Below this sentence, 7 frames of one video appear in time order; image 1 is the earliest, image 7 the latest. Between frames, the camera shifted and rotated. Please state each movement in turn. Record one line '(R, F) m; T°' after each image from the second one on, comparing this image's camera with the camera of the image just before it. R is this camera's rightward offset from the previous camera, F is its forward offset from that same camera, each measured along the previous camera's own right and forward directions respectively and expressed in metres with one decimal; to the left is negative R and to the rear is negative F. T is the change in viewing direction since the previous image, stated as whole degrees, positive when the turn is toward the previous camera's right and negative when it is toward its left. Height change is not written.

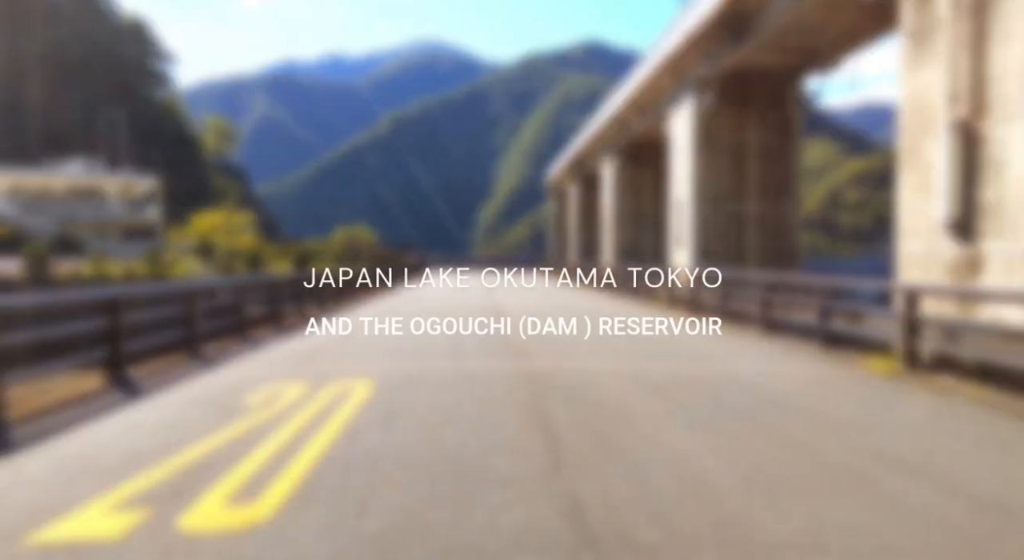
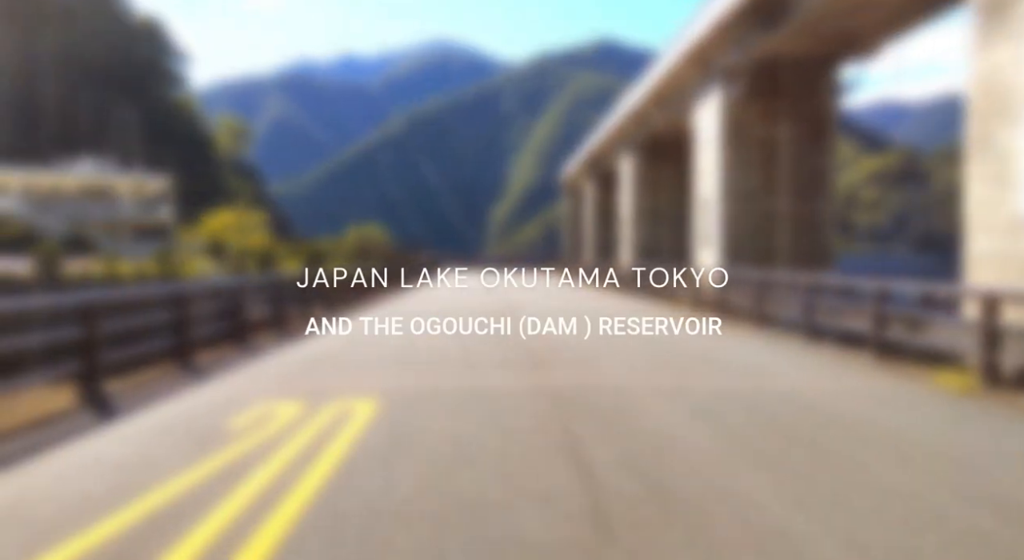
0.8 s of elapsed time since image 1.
(-0.1, +0.8) m; -1°
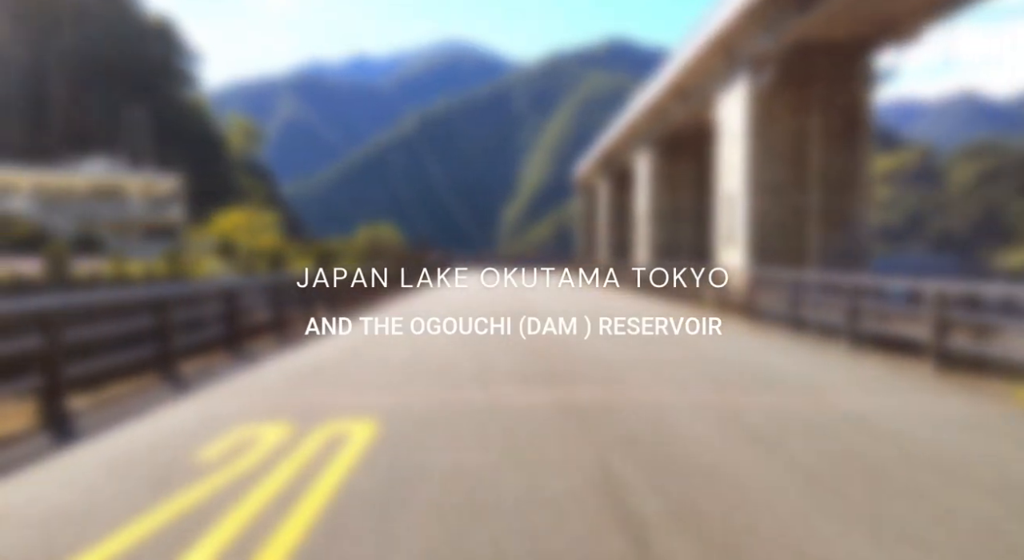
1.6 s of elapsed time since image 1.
(-0.1, +0.7) m; -1°
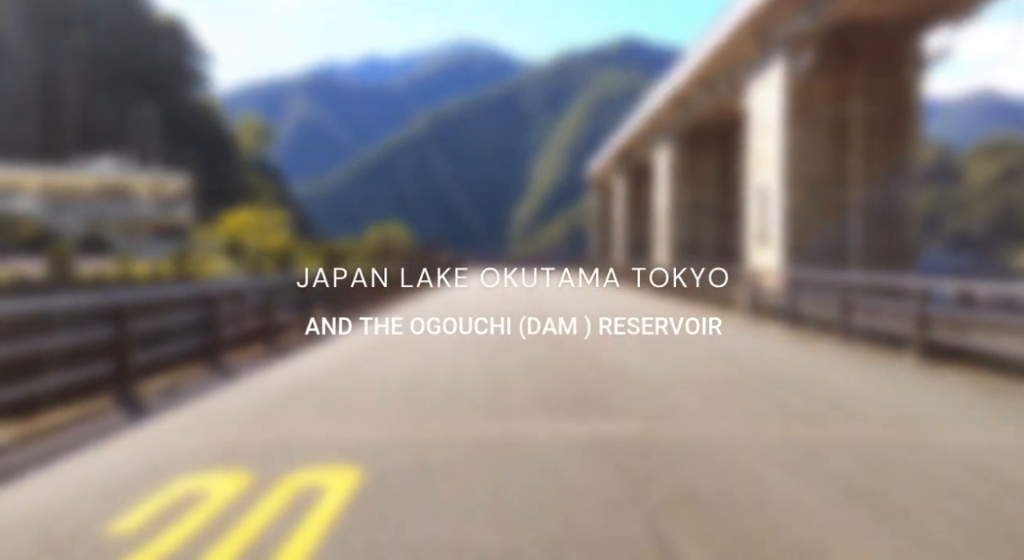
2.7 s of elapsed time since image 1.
(-0.1, +1.0) m; -1°
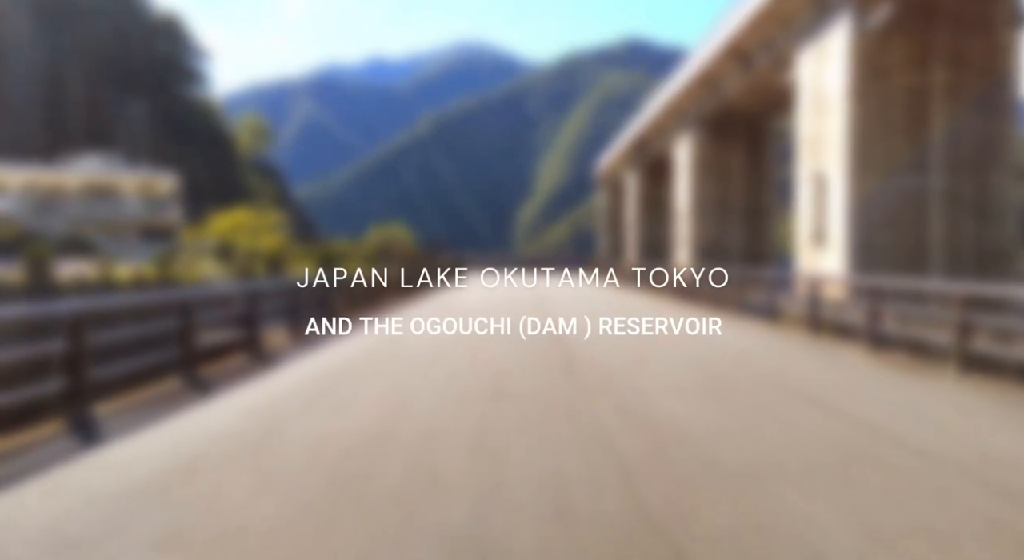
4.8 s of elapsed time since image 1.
(0.0, +2.2) m; 0°
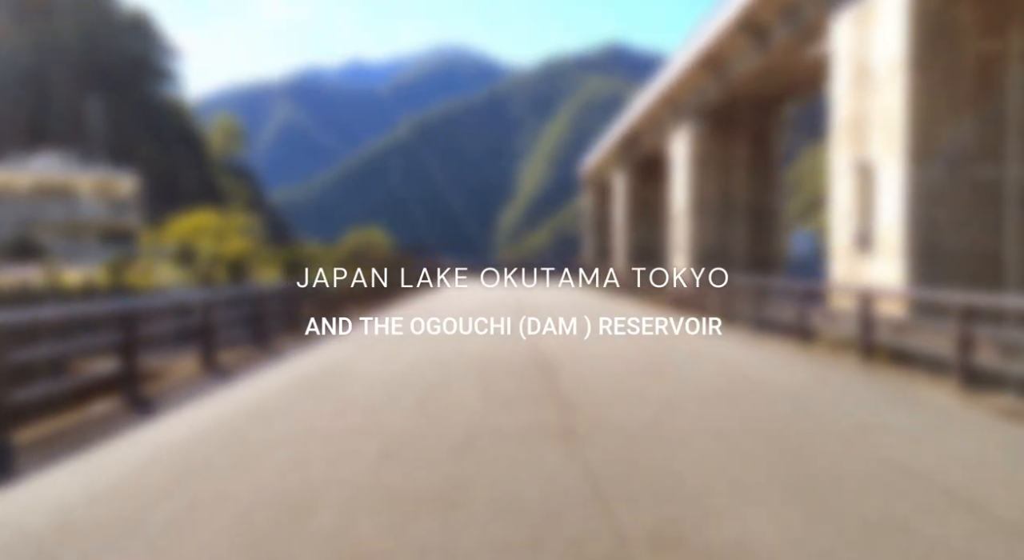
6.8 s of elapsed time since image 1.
(+0.1, +2.1) m; +2°
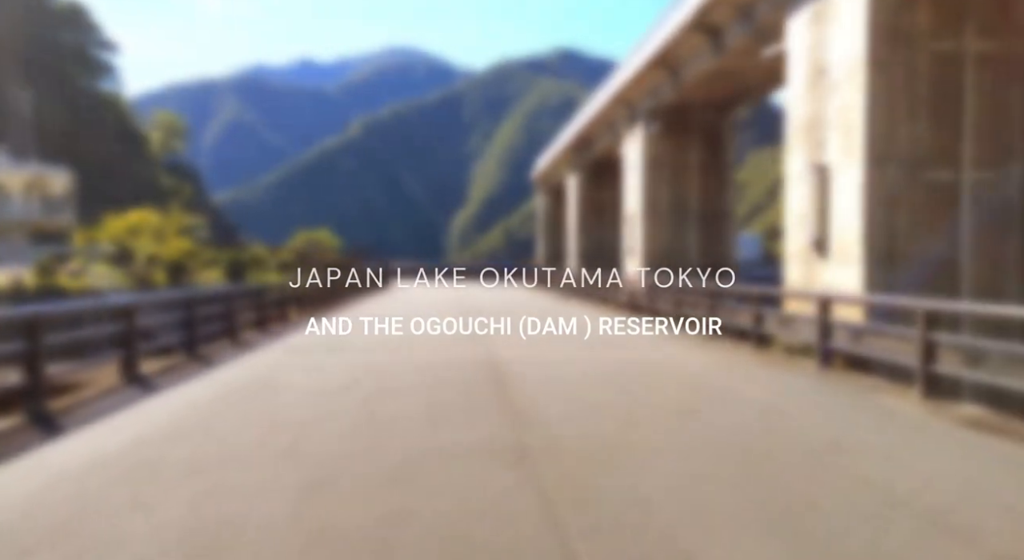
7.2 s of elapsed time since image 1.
(0.0, +0.5) m; +4°
